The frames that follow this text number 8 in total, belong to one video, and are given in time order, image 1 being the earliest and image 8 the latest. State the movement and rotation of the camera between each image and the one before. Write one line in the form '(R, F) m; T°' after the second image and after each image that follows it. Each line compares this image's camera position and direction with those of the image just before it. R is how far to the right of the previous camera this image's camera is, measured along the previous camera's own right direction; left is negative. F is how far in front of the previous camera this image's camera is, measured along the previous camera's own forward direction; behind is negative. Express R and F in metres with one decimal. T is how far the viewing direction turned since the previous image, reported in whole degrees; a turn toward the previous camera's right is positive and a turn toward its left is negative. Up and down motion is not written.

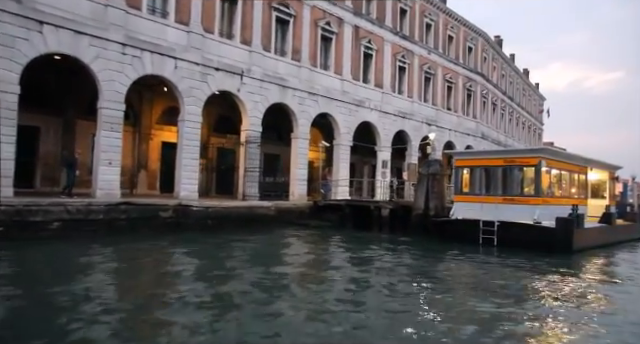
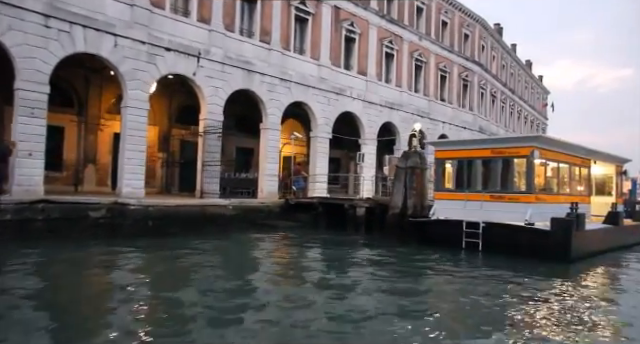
(+1.4, +2.1) m; -1°
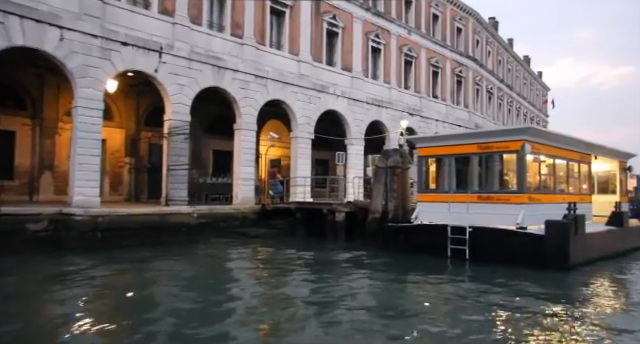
(+0.9, +1.4) m; 0°
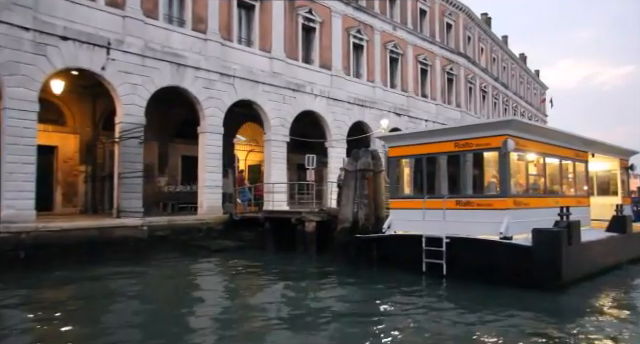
(+1.1, +1.5) m; 0°
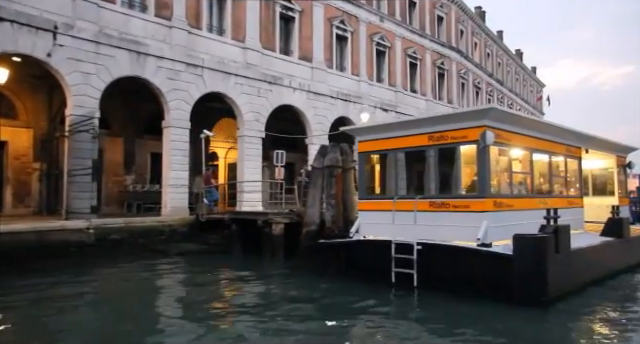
(+0.9, +1.2) m; 0°
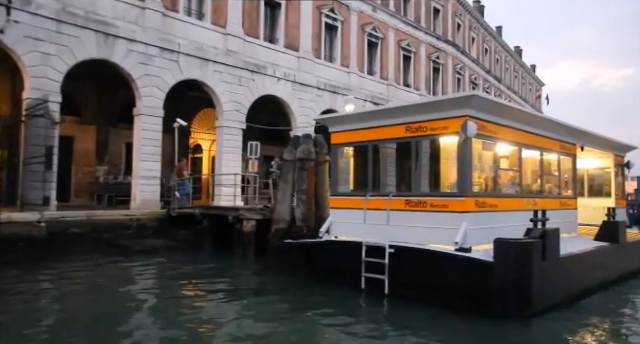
(+0.6, +0.9) m; 0°
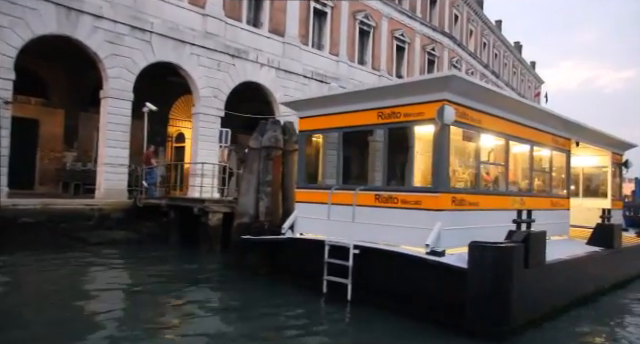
(+0.6, +0.9) m; 0°
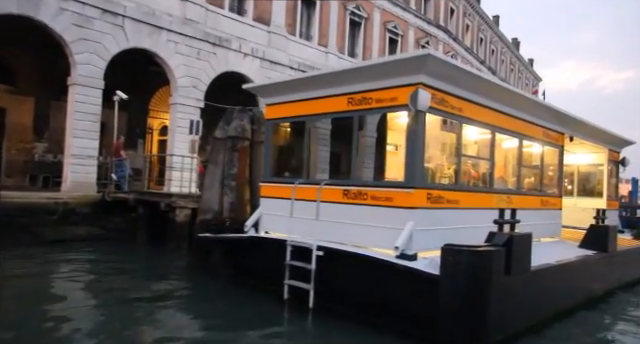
(+0.5, +0.7) m; 0°
